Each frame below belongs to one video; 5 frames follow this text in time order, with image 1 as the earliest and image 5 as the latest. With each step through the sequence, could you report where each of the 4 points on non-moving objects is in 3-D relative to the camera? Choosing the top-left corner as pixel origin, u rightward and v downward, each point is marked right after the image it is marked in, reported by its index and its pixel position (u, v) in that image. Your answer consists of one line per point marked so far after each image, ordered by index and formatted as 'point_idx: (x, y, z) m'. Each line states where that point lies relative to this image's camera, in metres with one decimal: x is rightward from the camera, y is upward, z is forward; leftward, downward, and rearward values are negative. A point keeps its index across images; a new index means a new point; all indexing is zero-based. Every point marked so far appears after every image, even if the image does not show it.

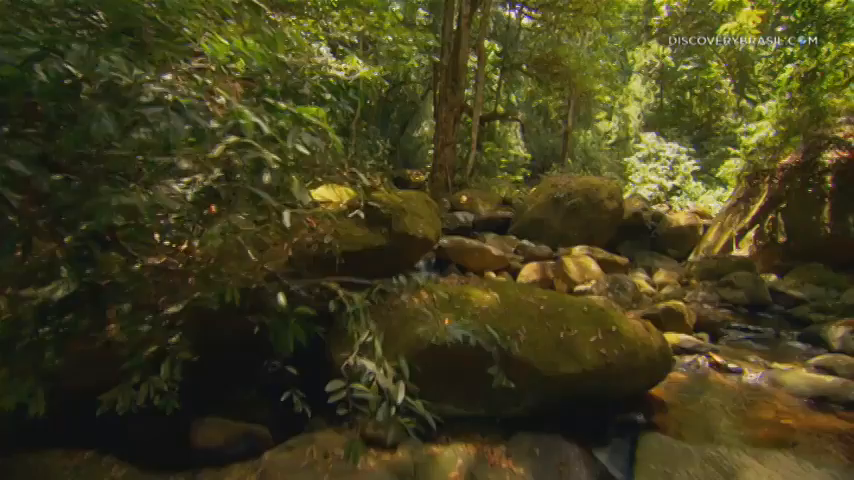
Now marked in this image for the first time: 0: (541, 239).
0: (+1.0, 0.0, +7.7) m
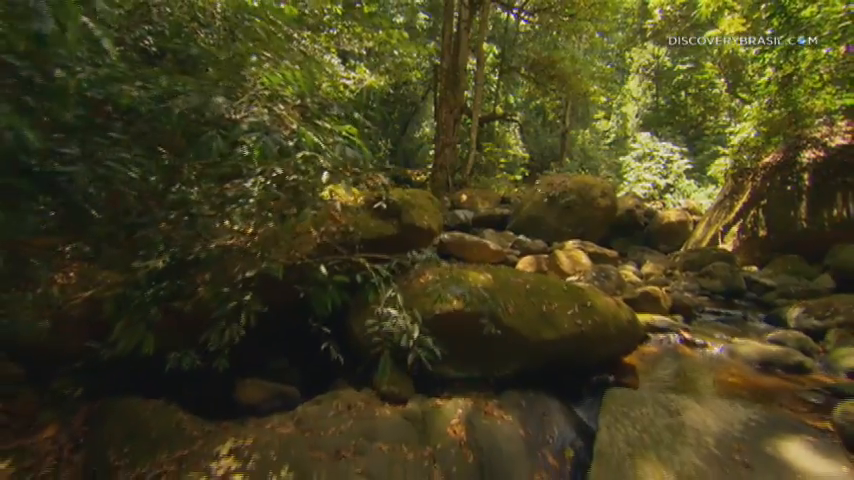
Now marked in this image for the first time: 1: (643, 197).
0: (+1.0, +0.1, +8.2) m
1: (+3.1, +0.6, +12.8) m
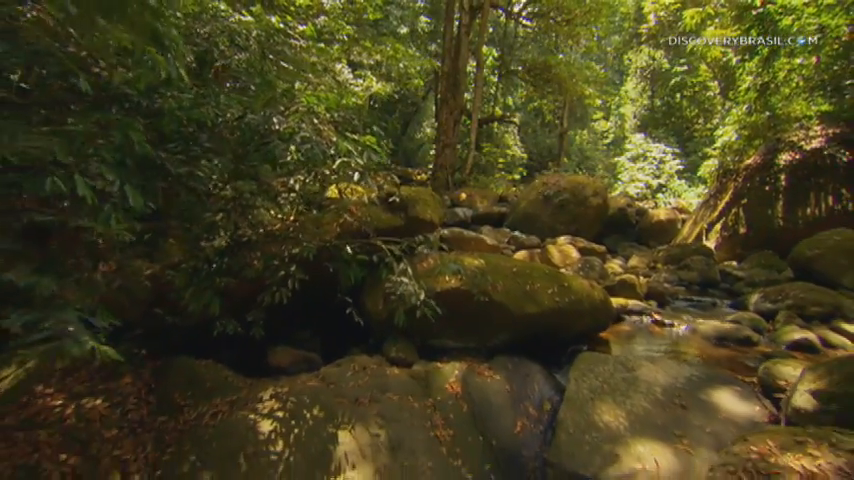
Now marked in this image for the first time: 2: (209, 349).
0: (+1.0, +0.1, +8.8) m
1: (+3.1, +0.7, +13.3) m
2: (-0.8, -0.4, +3.2) m
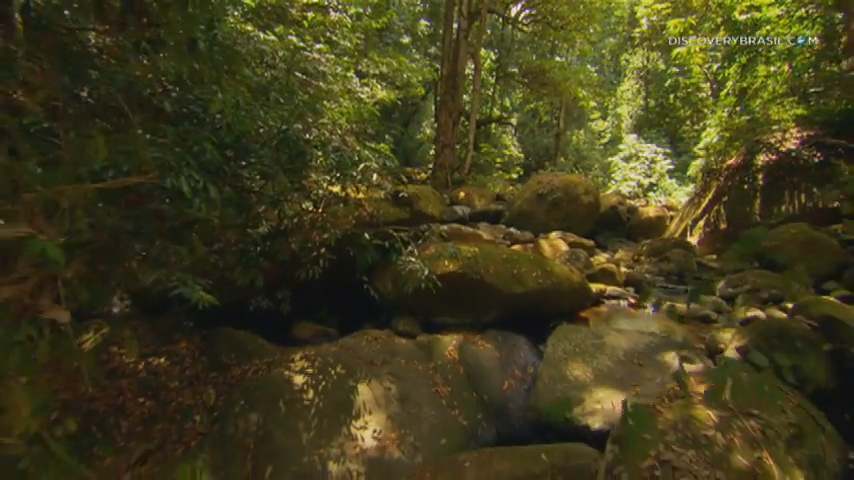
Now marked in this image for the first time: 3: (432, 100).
0: (+1.0, +0.1, +9.4) m
1: (+3.1, +0.7, +13.9) m
2: (-0.8, -0.4, +3.8) m
3: (+0.1, +2.2, +14.3) m
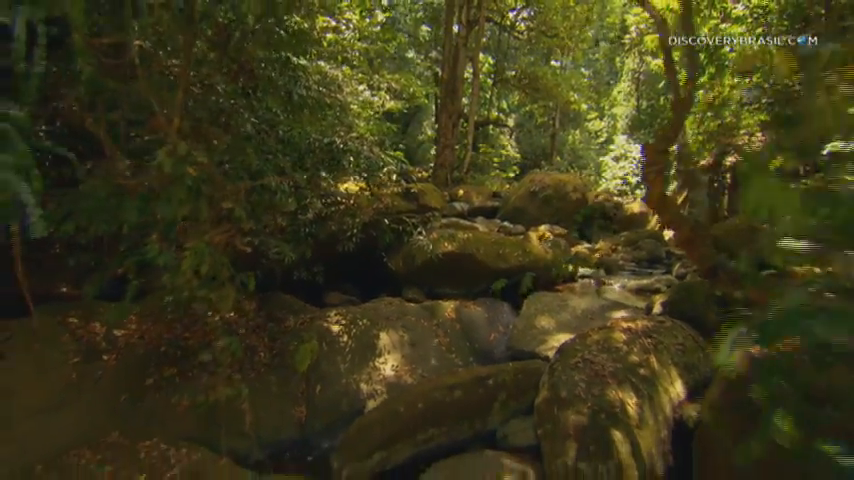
0: (+1.1, +0.2, +10.4) m
1: (+3.1, +0.8, +15.0) m
2: (-0.8, -0.3, +4.9) m
3: (+0.1, +2.3, +15.3) m
